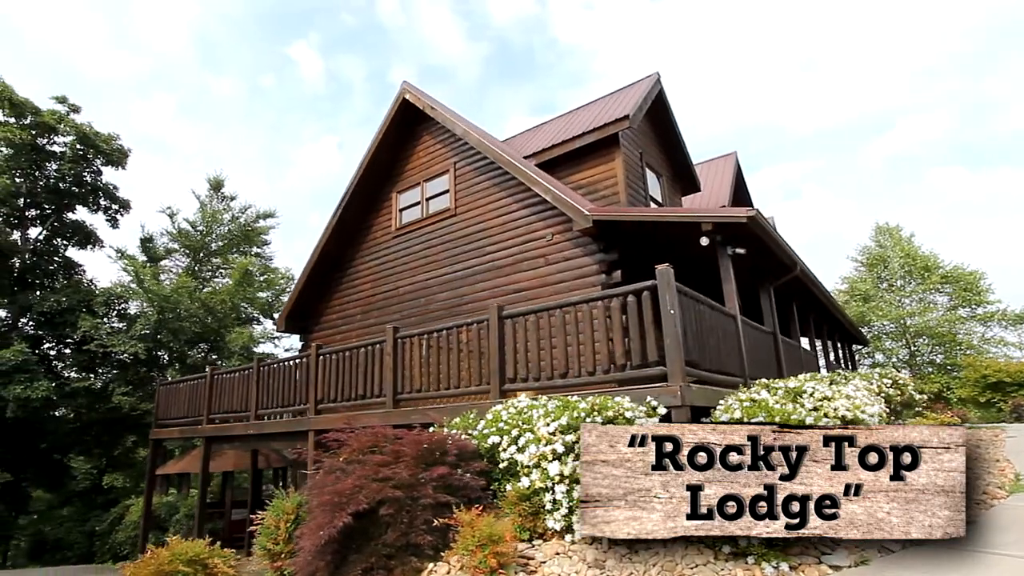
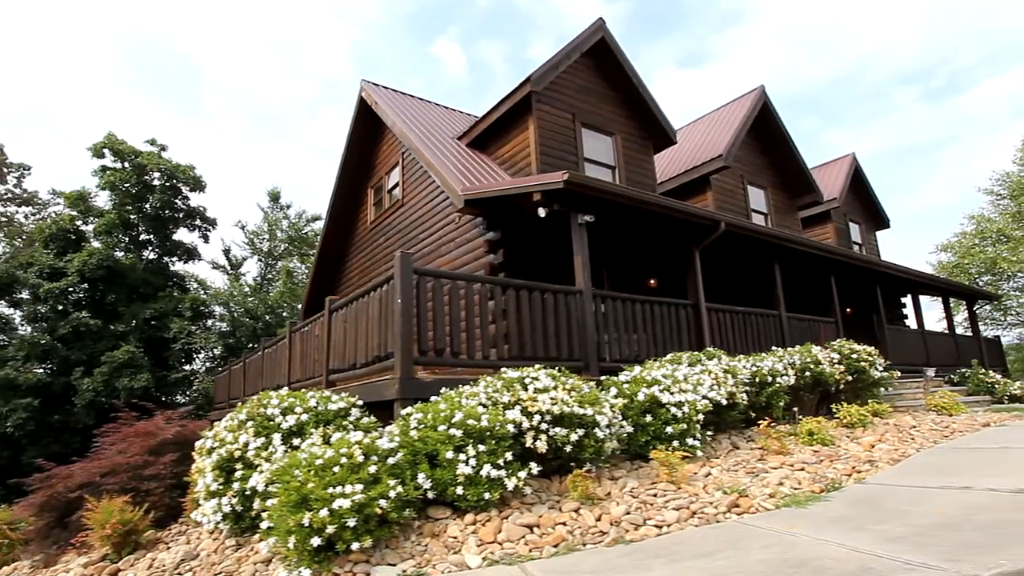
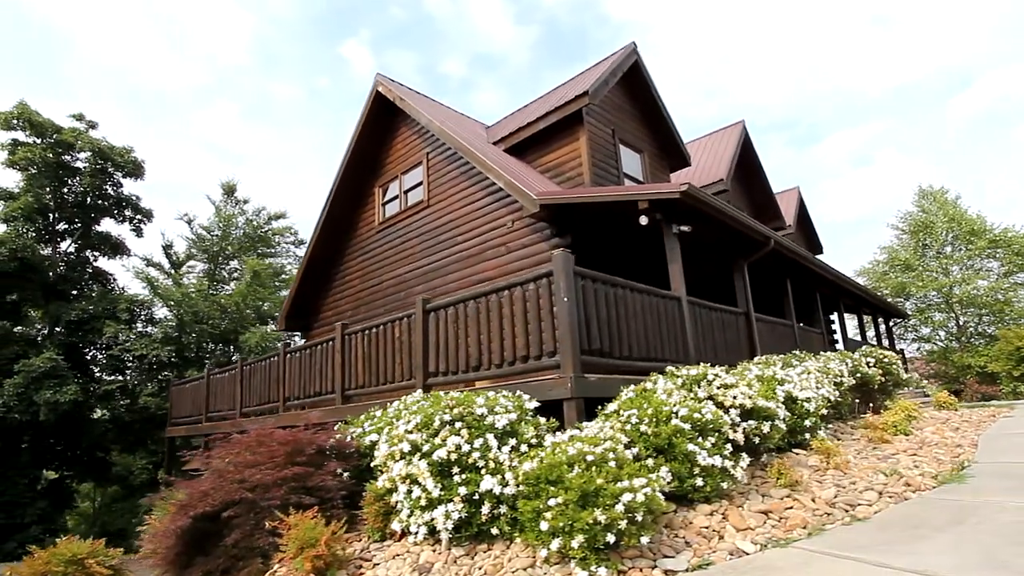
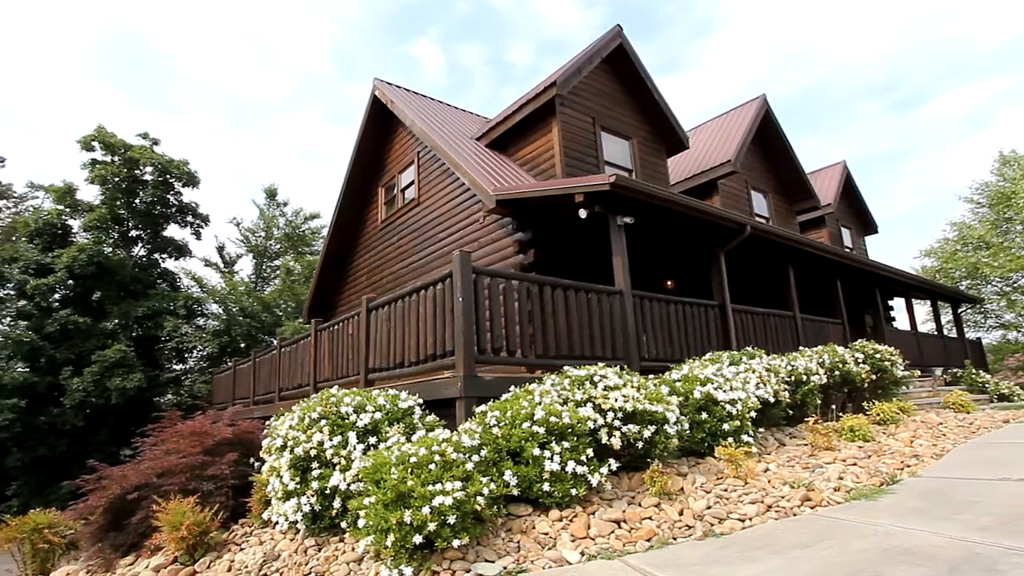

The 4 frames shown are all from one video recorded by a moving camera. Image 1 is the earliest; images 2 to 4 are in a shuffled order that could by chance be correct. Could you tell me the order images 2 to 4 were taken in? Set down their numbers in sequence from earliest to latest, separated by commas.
3, 4, 2
